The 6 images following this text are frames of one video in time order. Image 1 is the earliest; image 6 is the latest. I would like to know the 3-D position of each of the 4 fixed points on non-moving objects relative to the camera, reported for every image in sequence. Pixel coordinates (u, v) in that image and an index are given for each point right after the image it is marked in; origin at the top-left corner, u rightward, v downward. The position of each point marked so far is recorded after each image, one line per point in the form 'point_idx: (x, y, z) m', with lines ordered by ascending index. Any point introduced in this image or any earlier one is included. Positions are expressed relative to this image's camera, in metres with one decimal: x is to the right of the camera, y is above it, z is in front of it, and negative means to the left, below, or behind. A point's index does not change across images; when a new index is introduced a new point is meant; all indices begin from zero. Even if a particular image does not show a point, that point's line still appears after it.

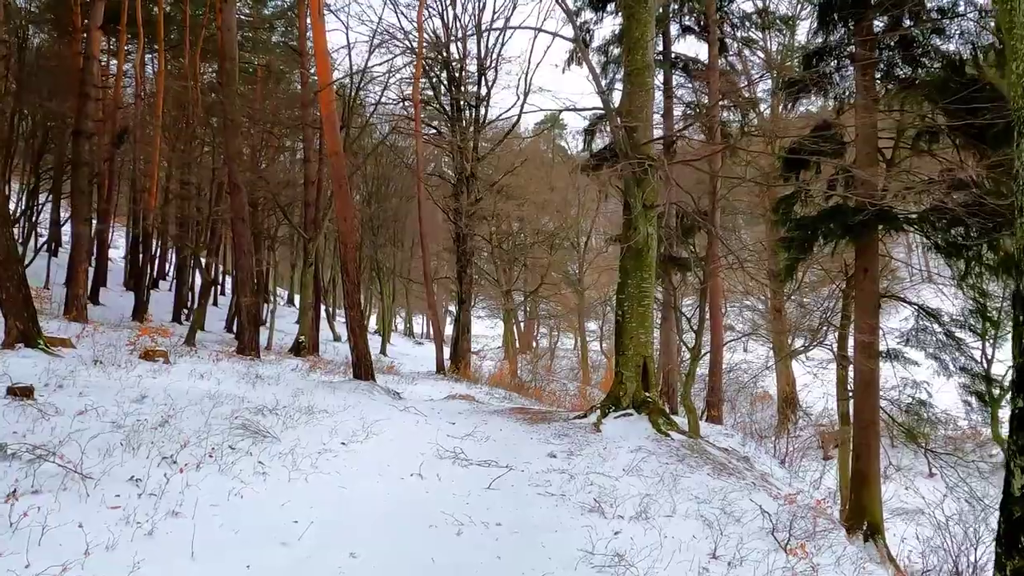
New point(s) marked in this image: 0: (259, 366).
0: (-3.5, -1.1, +8.0) m
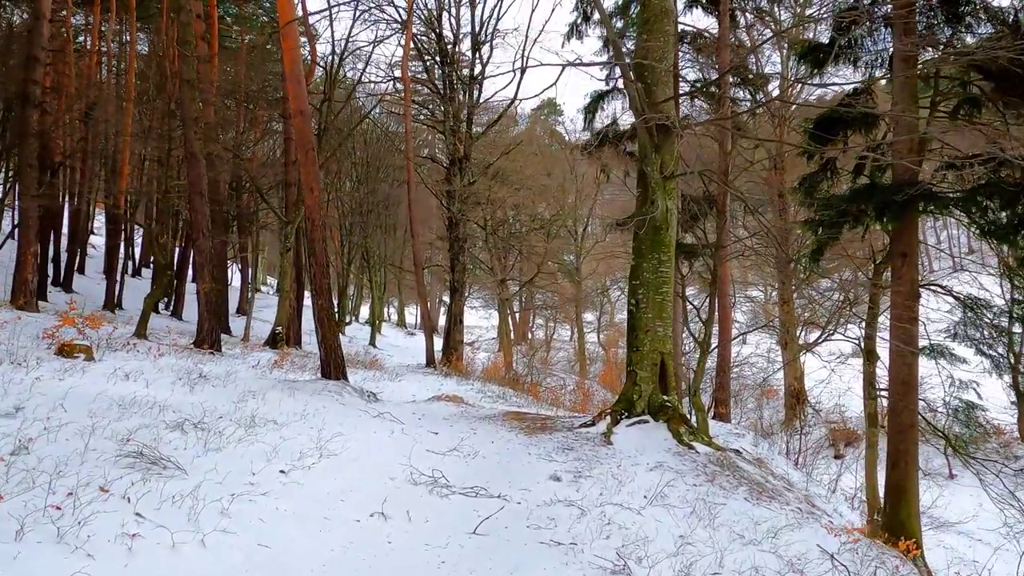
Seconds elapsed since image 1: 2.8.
0: (-3.6, -0.9, +7.0) m
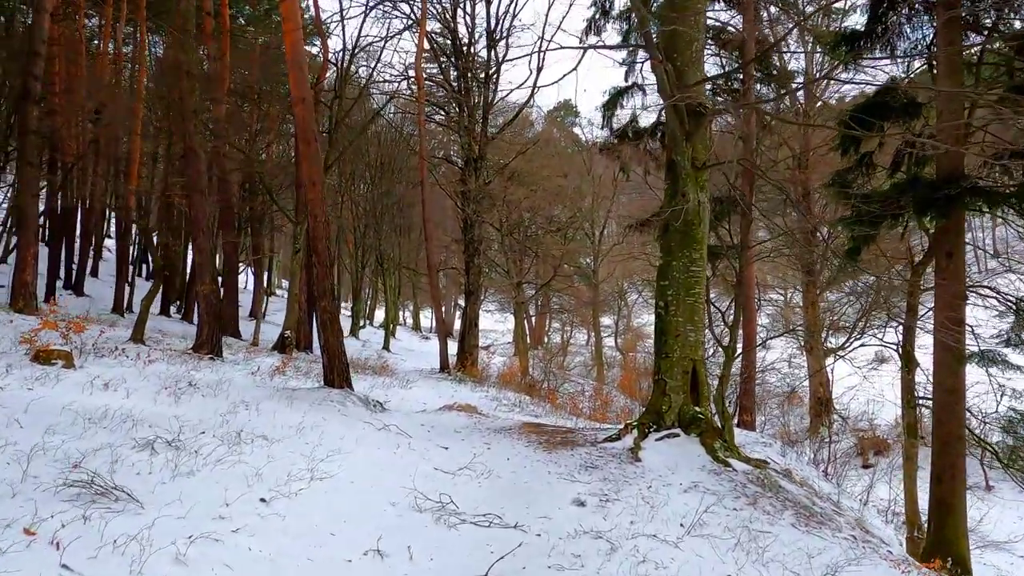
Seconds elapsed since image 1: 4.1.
0: (-3.4, -0.9, +6.6) m
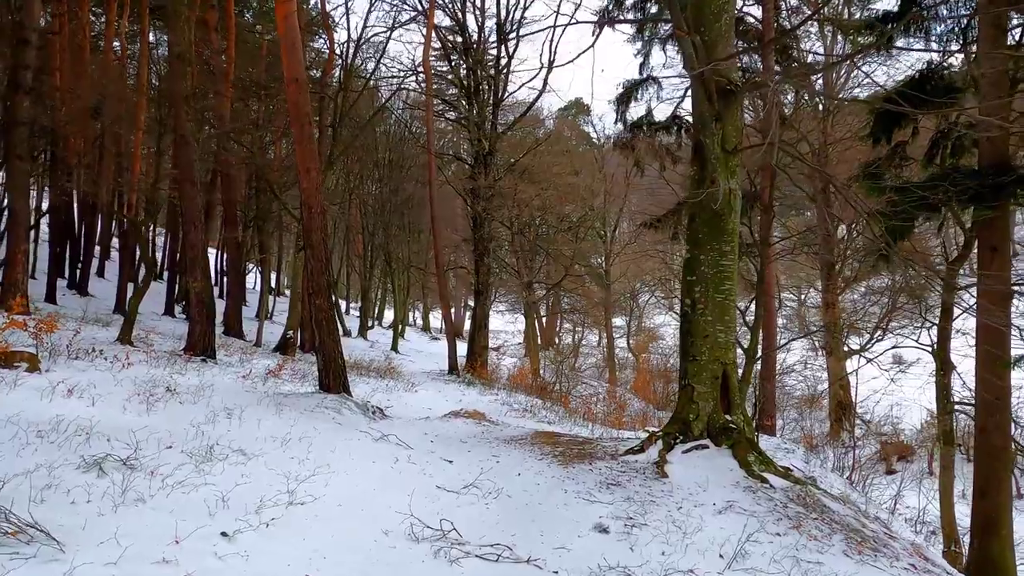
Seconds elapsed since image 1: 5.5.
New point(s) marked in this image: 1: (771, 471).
0: (-3.3, -0.9, +6.2) m
1: (+2.0, -1.4, +4.7) m
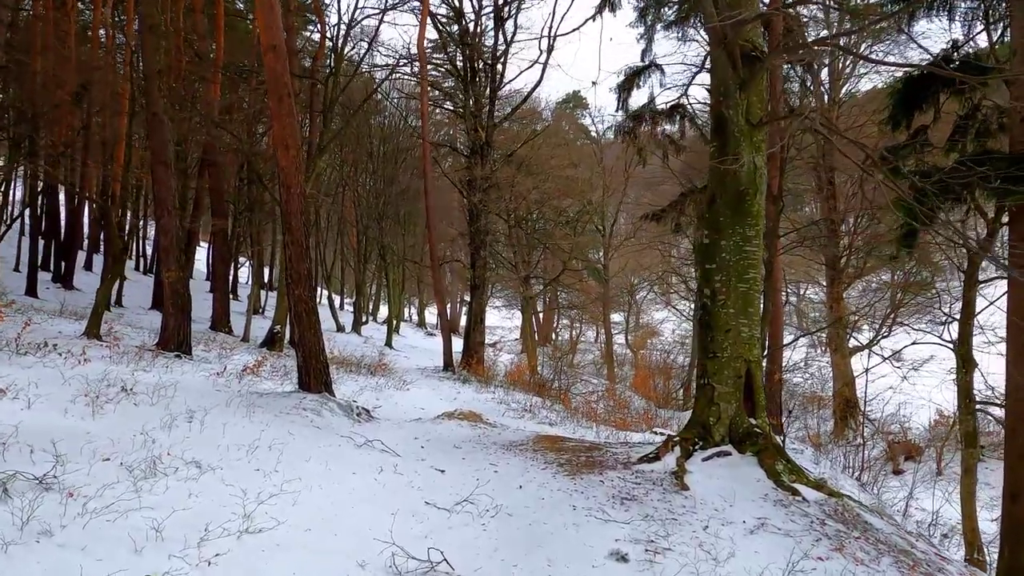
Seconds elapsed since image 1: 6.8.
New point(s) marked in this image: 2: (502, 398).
0: (-3.3, -0.8, +5.7) m
1: (+2.0, -1.4, +4.2) m
2: (-0.1, -1.6, +8.8) m
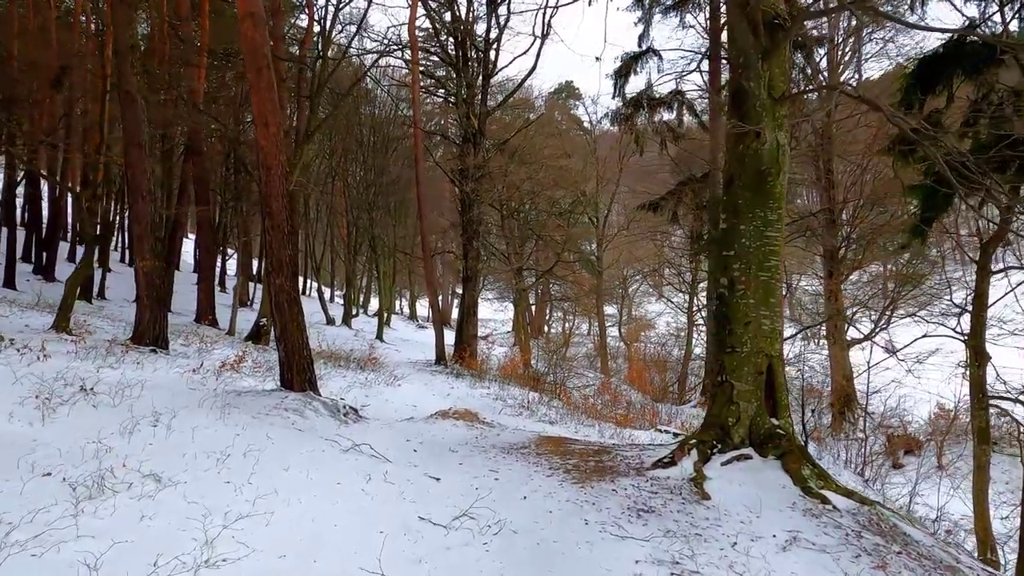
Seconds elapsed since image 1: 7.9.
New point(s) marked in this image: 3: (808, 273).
0: (-3.3, -0.7, +5.3) m
1: (+2.1, -1.3, +3.9) m
2: (-0.2, -1.5, +8.5) m
3: (+7.8, +0.4, +15.5) m
